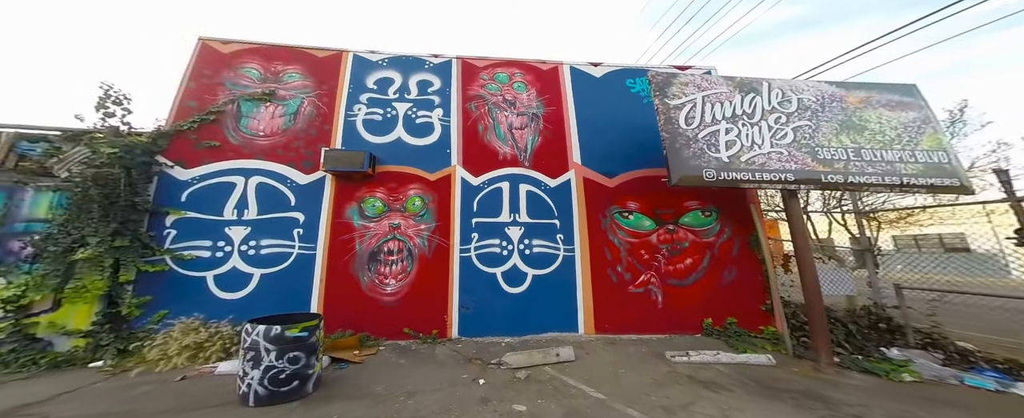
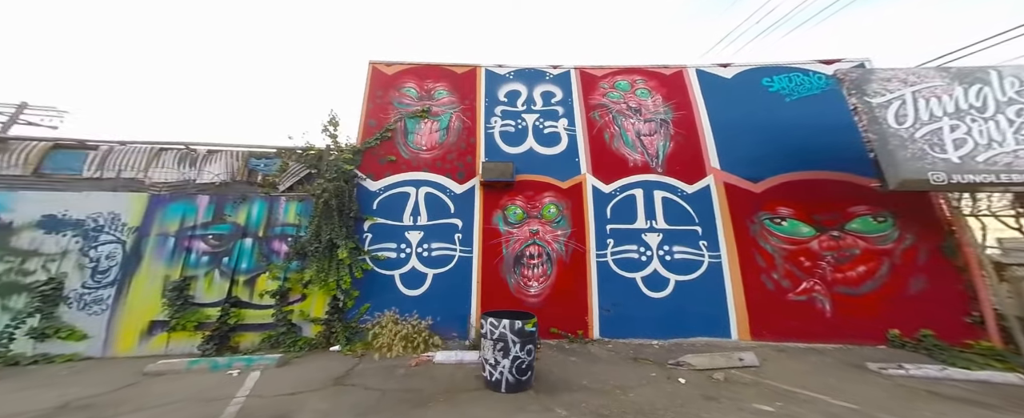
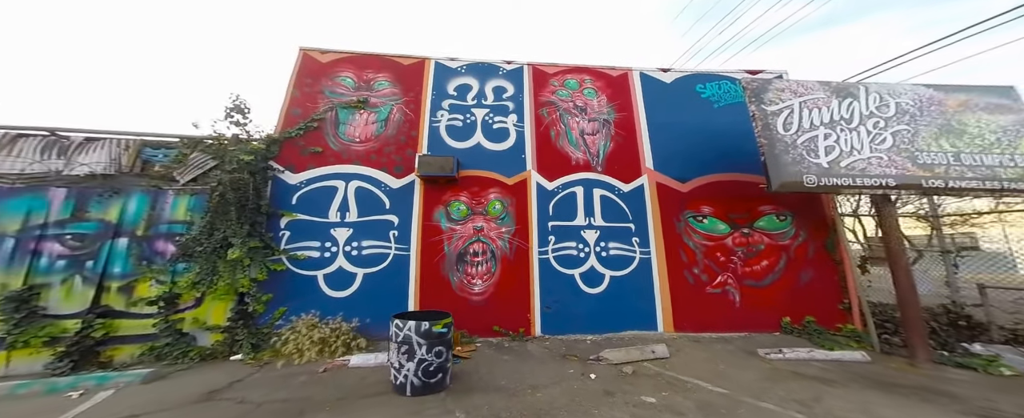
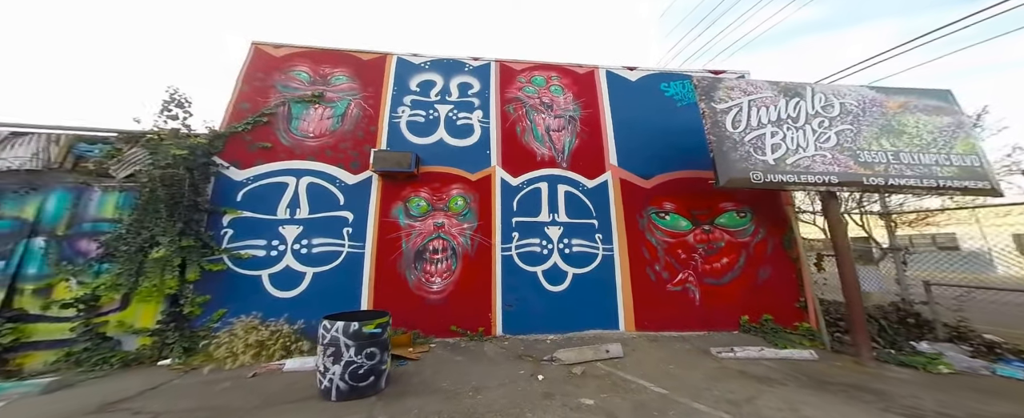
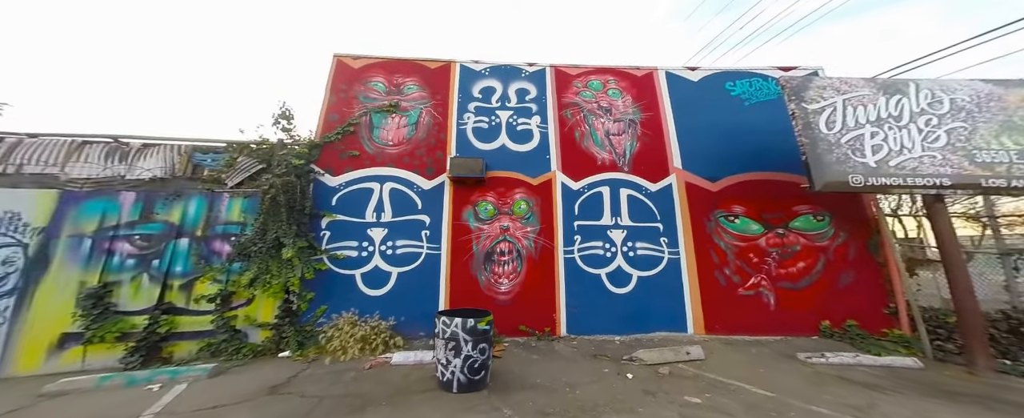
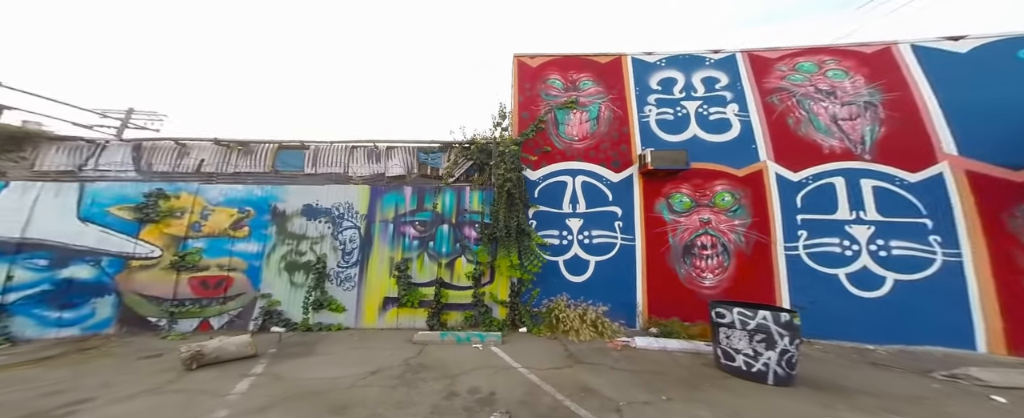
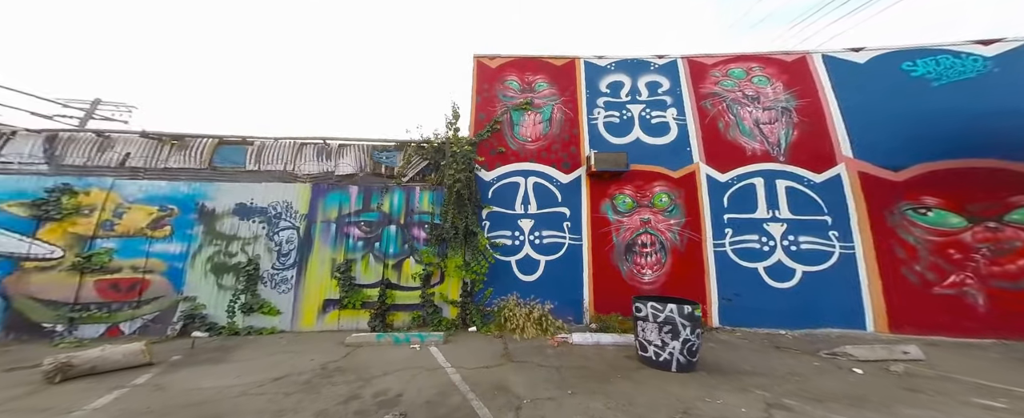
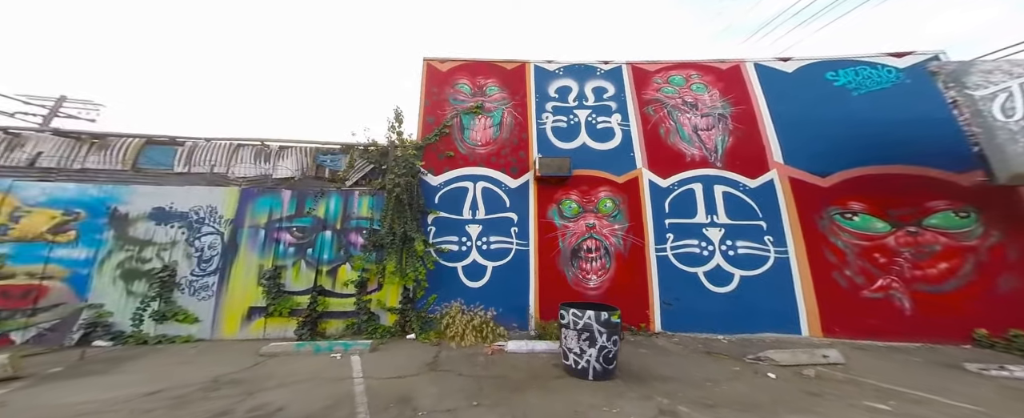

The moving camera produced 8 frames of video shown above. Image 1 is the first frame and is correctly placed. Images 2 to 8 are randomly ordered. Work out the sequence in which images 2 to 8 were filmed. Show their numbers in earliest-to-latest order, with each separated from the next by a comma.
4, 3, 5, 2, 8, 7, 6
